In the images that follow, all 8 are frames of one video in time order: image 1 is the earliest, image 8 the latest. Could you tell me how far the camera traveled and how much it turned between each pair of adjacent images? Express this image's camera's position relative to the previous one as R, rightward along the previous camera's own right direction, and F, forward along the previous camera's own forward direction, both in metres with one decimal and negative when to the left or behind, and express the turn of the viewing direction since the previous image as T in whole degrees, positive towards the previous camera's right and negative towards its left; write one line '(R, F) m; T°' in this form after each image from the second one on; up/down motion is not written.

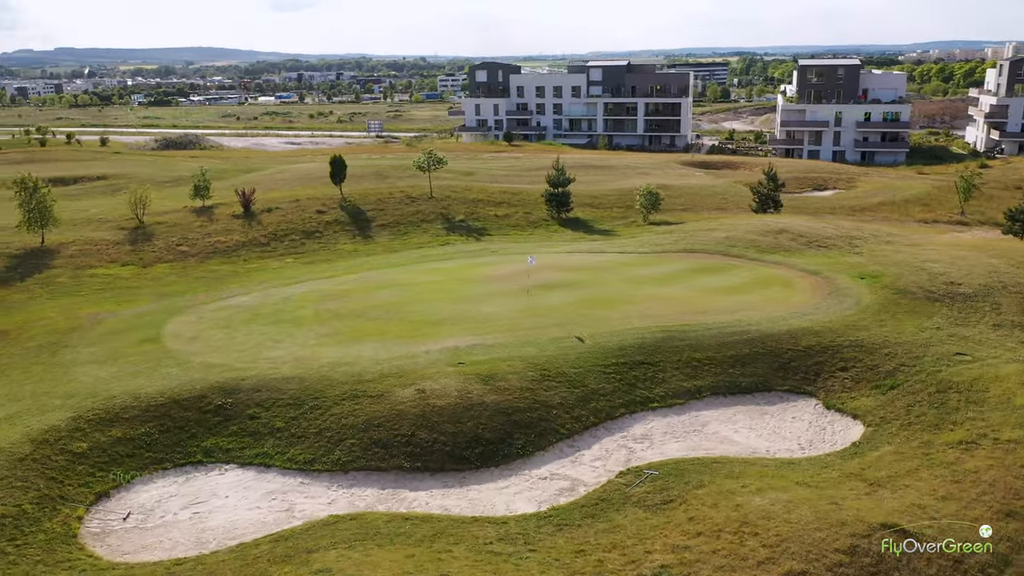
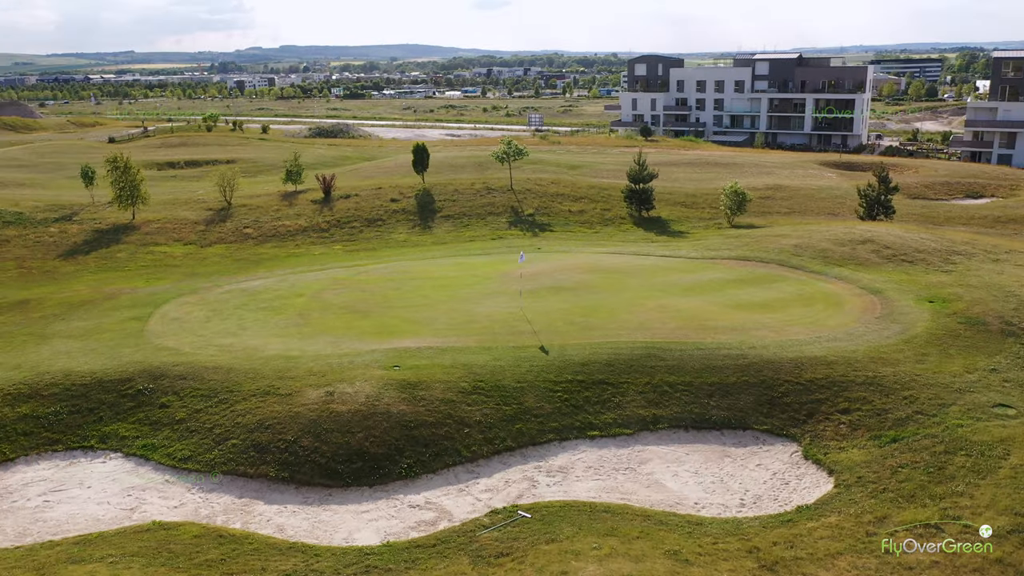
(+6.6, +3.5) m; -13°
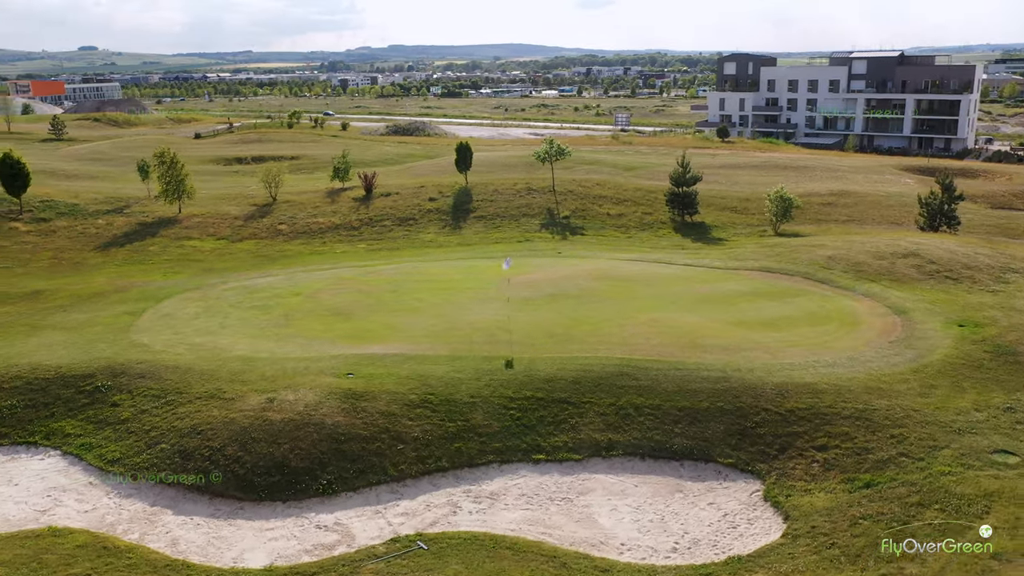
(+3.6, +1.7) m; -7°
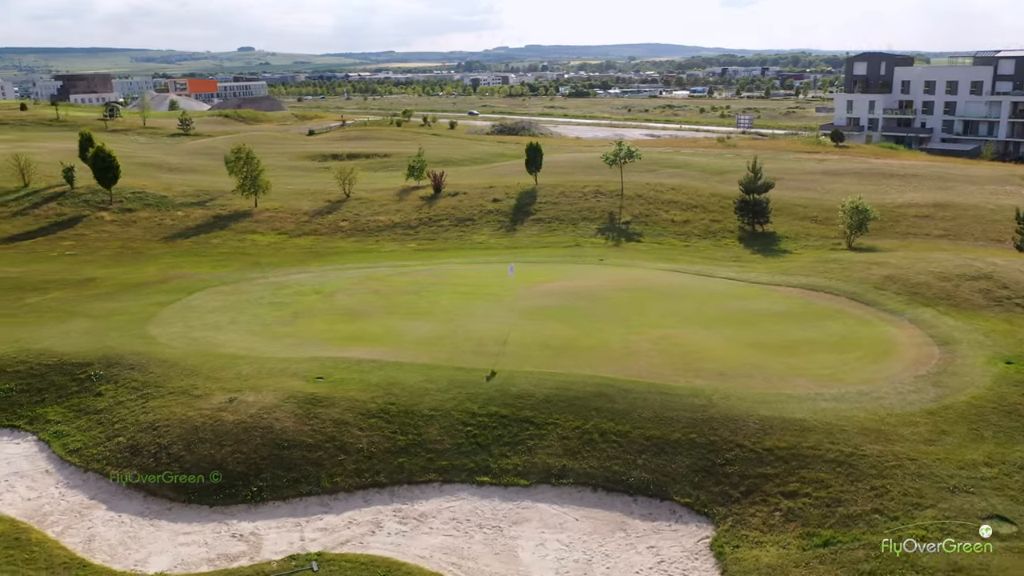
(+3.9, +1.5) m; -9°
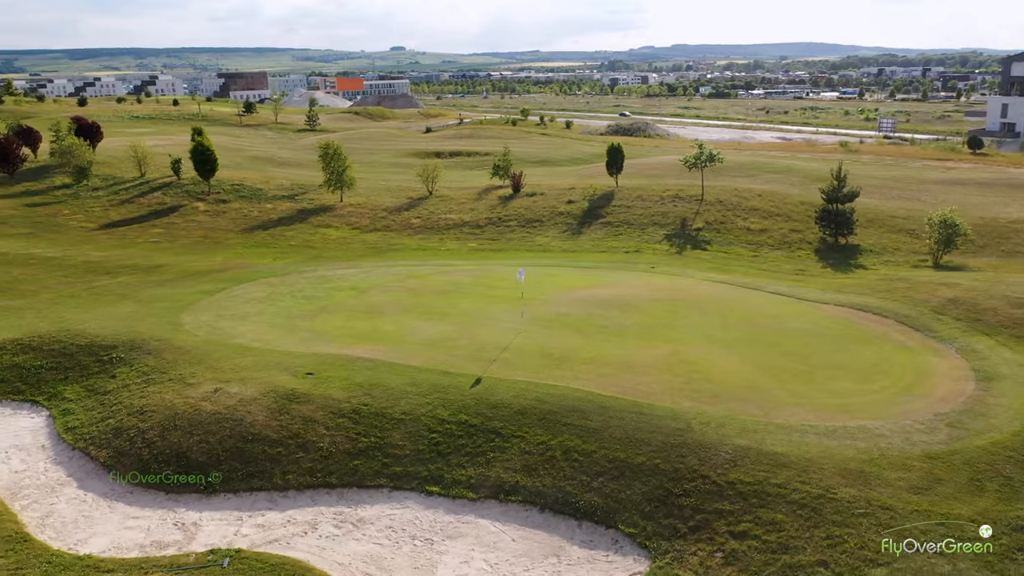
(+3.7, +1.0) m; -9°
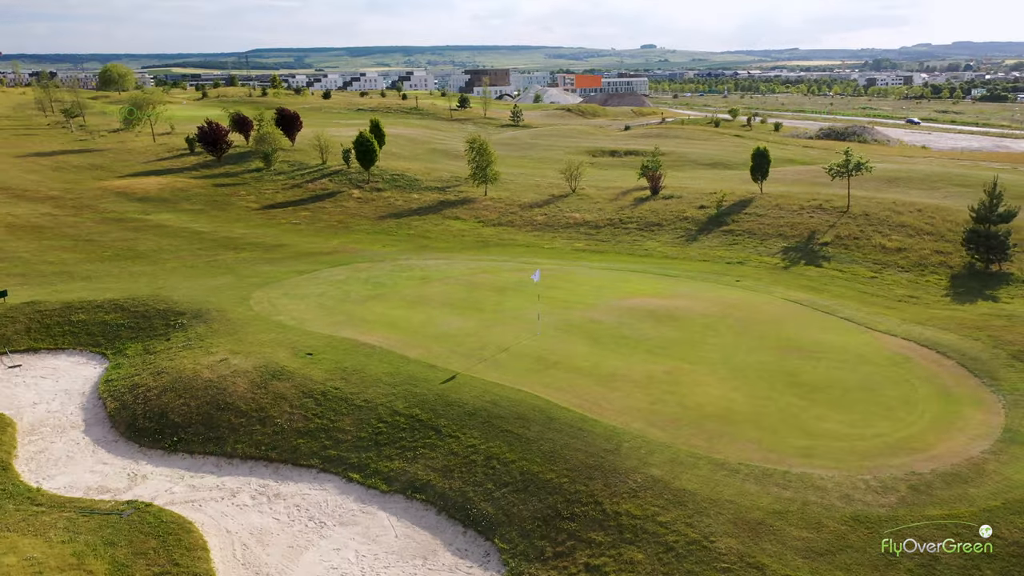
(+6.4, +1.2) m; -16°
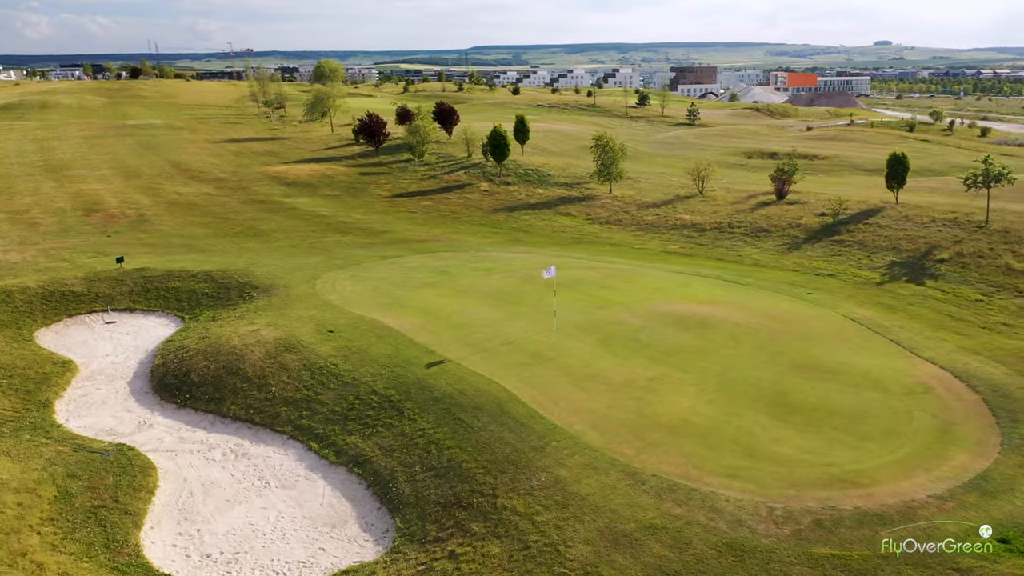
(+5.5, +0.4) m; -14°
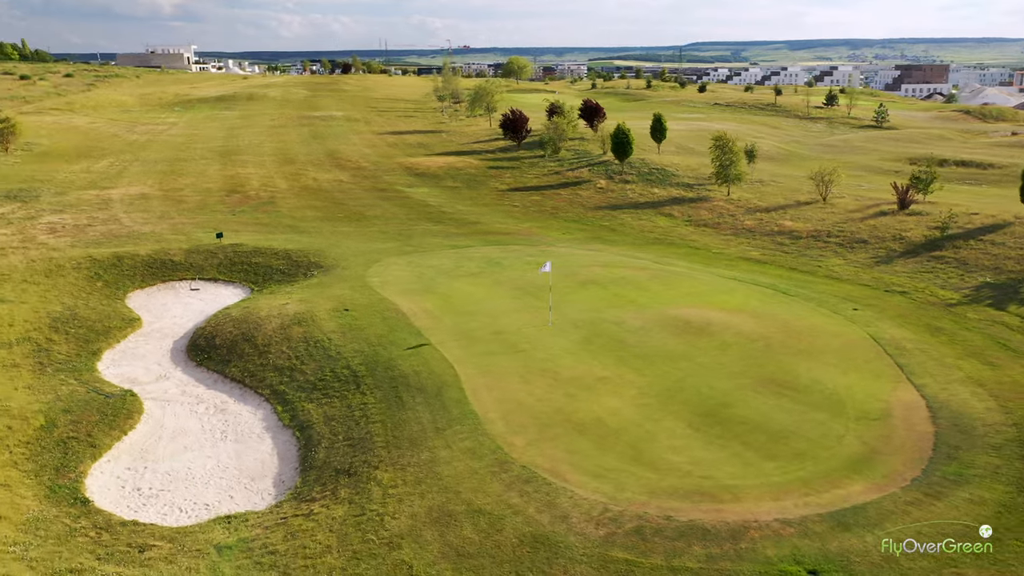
(+6.2, 0.0) m; -14°
